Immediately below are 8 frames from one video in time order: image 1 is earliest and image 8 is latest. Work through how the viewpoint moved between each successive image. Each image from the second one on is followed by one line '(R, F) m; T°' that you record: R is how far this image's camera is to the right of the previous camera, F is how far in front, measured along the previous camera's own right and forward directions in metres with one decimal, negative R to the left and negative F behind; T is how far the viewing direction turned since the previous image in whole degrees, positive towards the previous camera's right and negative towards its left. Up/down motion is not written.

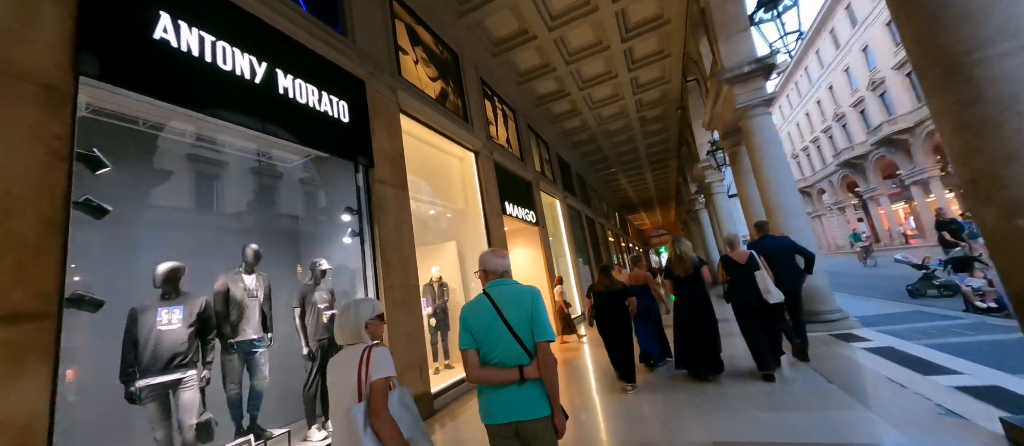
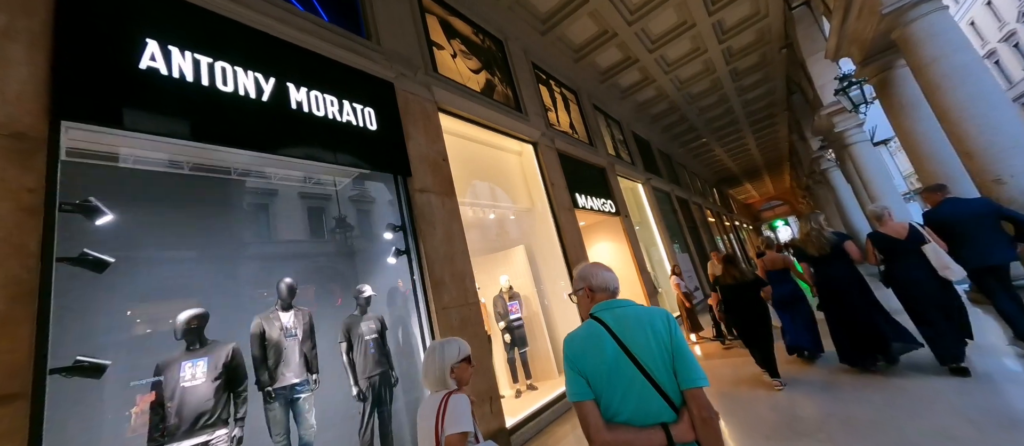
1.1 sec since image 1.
(+0.2, +0.7) m; -13°
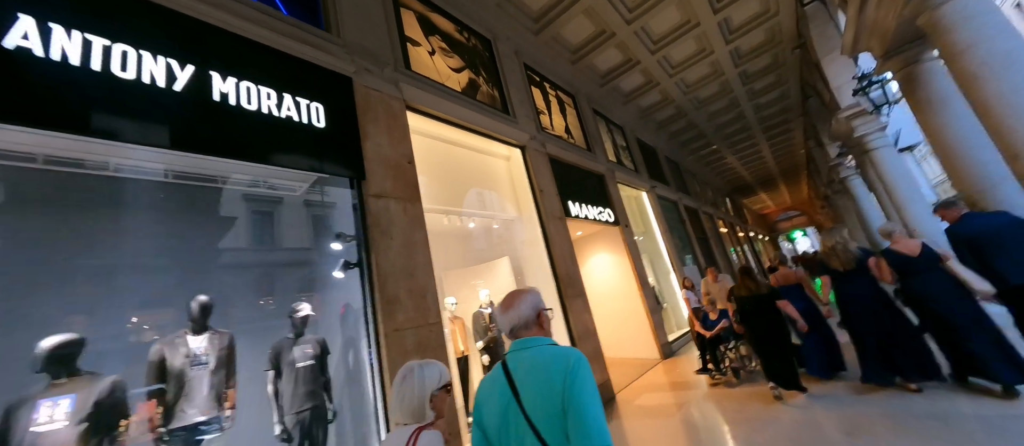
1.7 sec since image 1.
(+0.4, +0.4) m; -2°
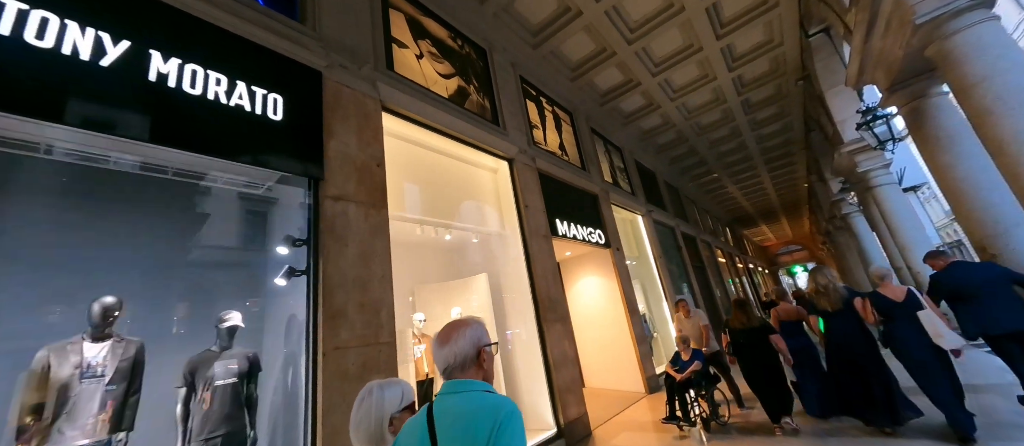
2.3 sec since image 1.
(+0.3, +0.3) m; 0°
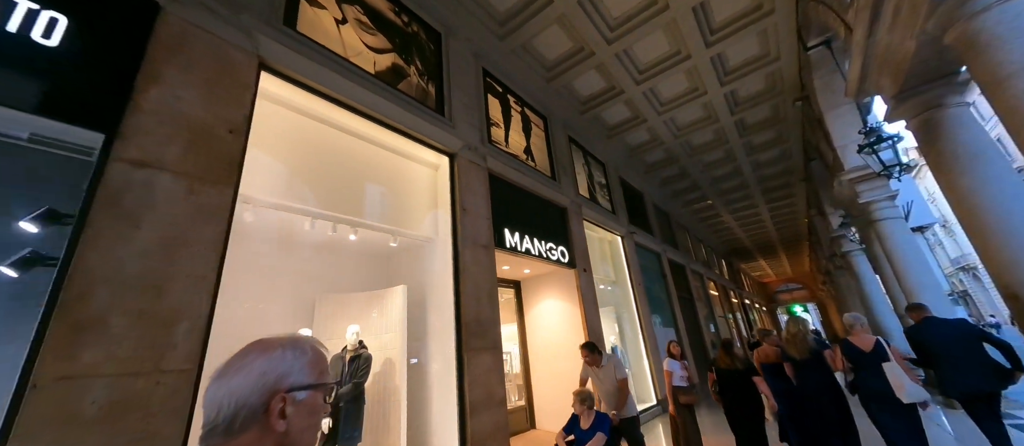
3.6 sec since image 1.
(+0.8, +0.8) m; 0°
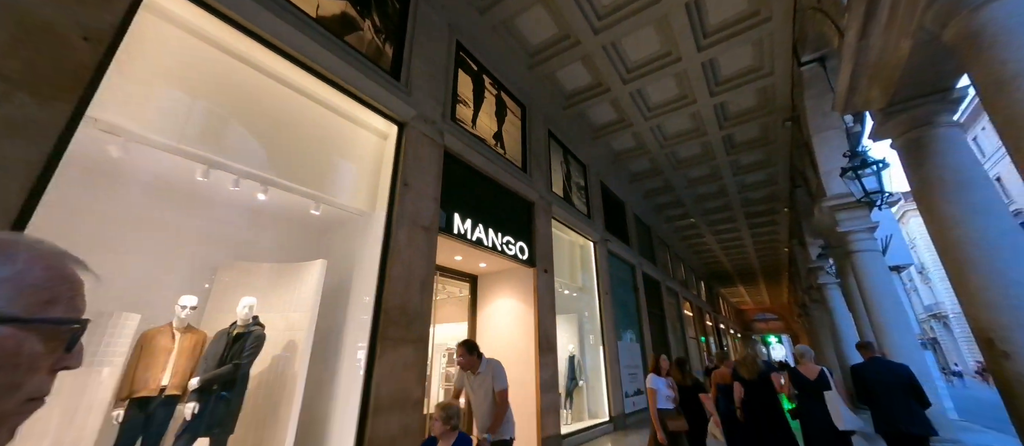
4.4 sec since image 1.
(+0.5, +0.4) m; +1°
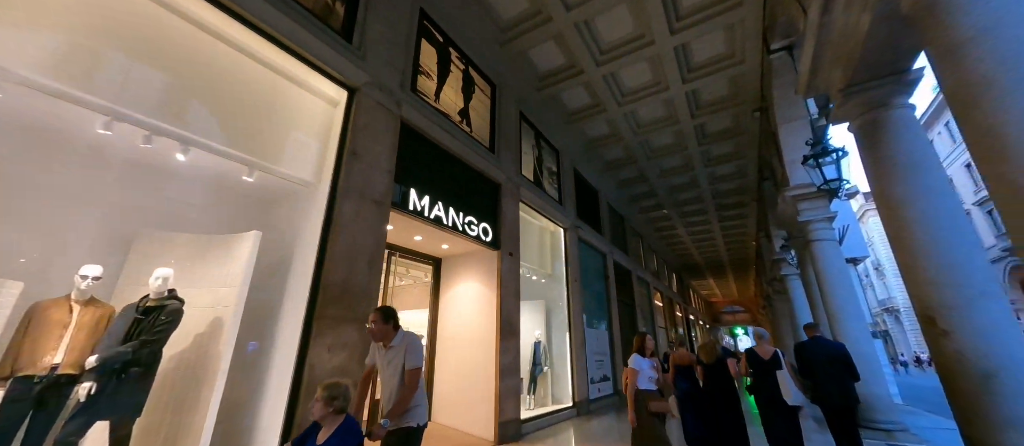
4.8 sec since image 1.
(+0.3, +0.2) m; +3°
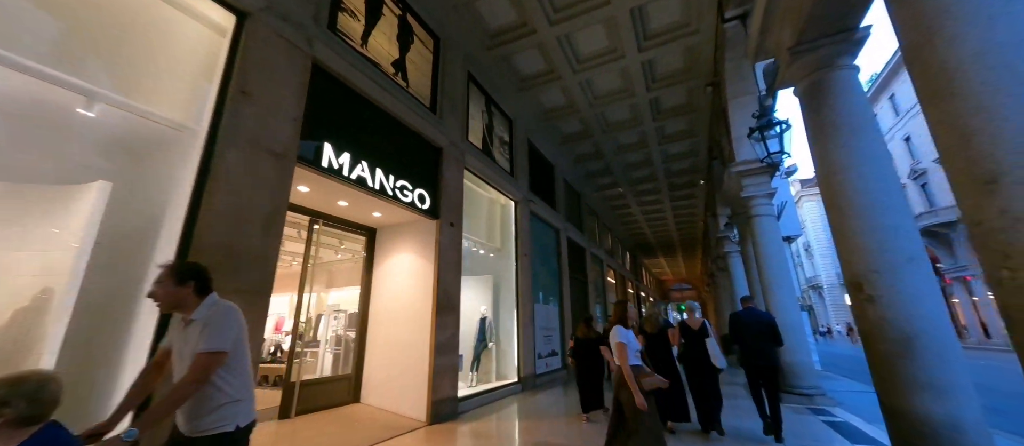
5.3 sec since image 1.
(+0.3, +0.4) m; +6°
